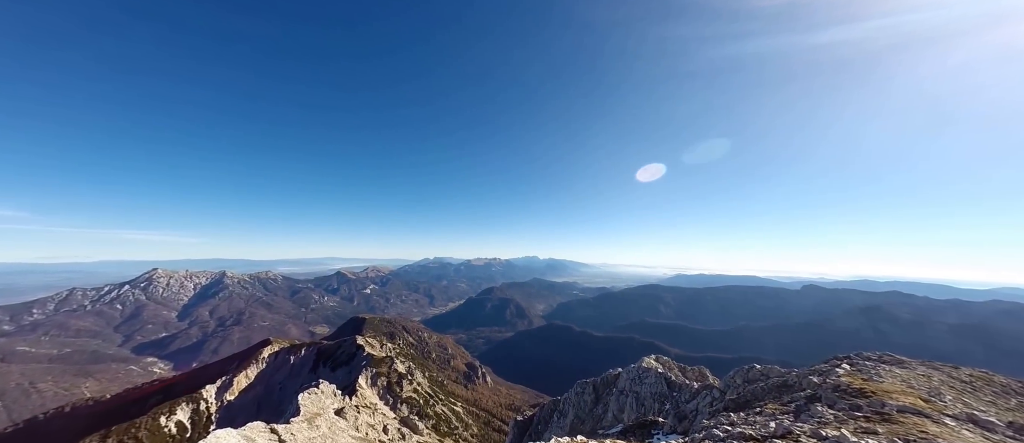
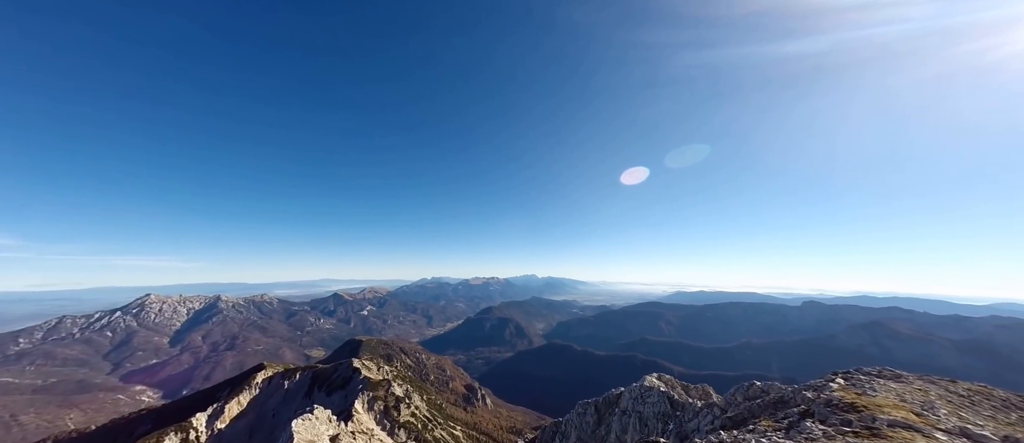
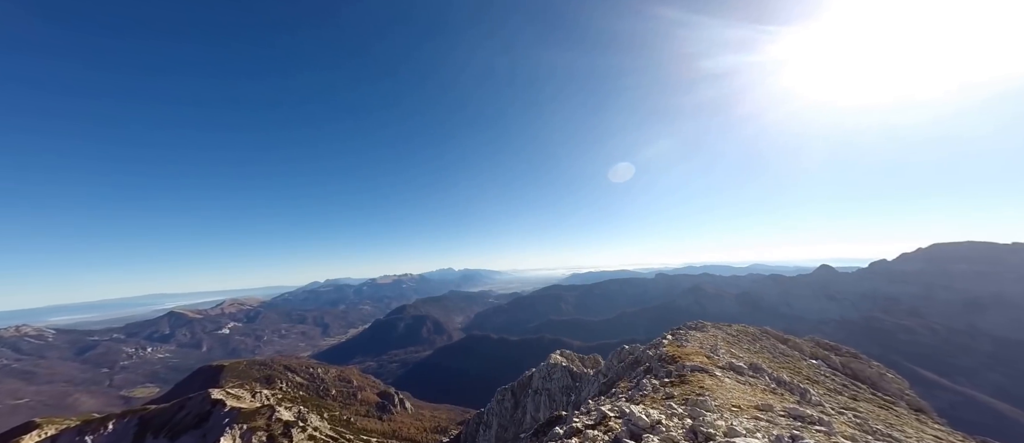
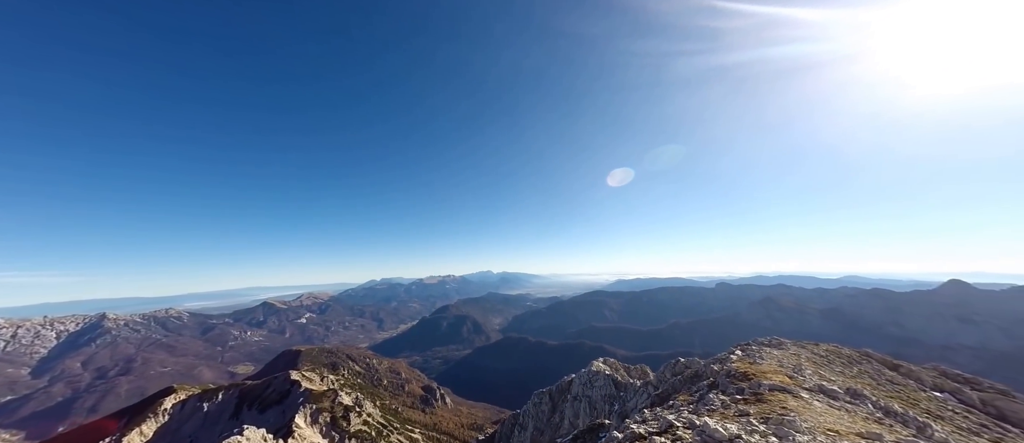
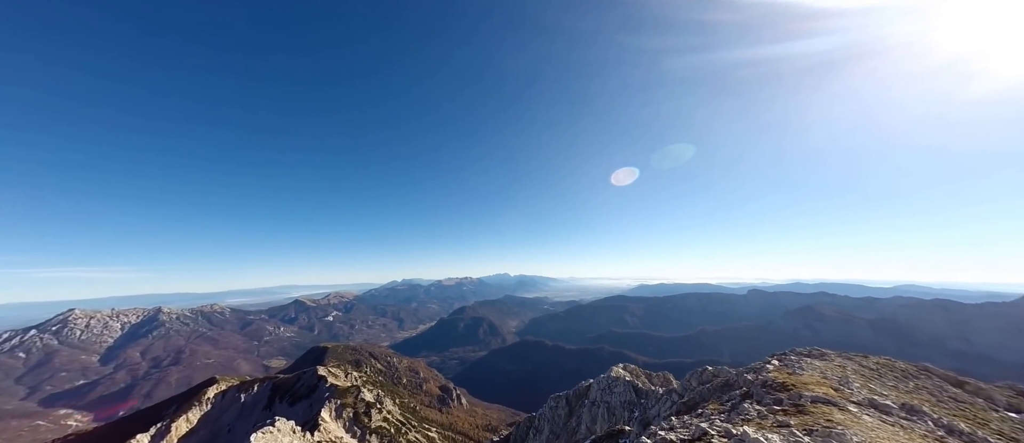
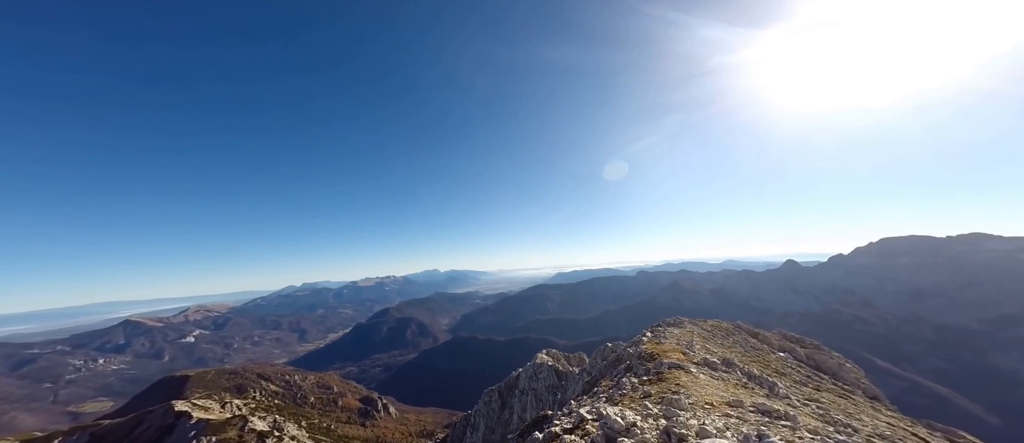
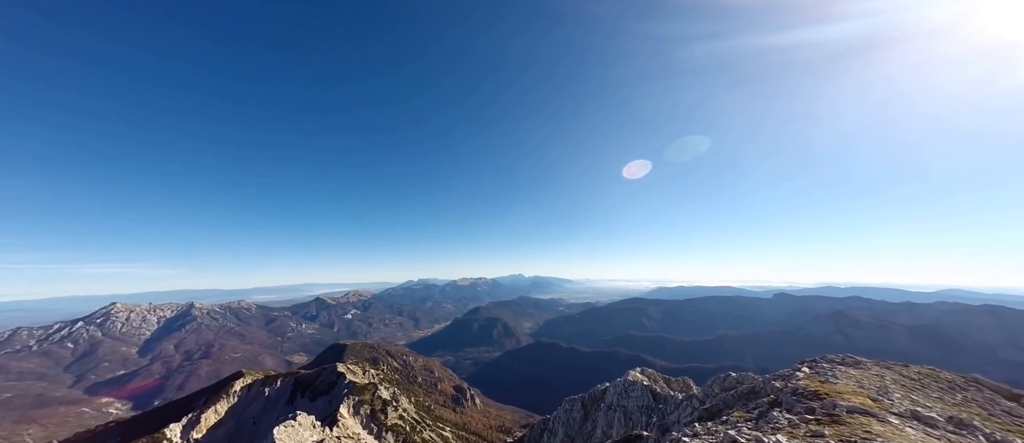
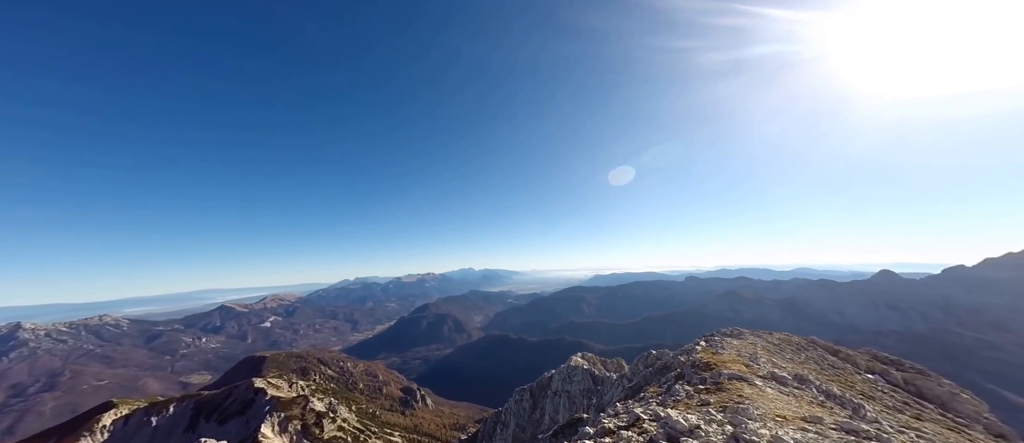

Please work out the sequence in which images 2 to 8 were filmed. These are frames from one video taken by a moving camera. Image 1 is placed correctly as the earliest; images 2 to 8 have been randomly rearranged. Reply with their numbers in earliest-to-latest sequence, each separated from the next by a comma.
2, 7, 5, 4, 8, 3, 6
